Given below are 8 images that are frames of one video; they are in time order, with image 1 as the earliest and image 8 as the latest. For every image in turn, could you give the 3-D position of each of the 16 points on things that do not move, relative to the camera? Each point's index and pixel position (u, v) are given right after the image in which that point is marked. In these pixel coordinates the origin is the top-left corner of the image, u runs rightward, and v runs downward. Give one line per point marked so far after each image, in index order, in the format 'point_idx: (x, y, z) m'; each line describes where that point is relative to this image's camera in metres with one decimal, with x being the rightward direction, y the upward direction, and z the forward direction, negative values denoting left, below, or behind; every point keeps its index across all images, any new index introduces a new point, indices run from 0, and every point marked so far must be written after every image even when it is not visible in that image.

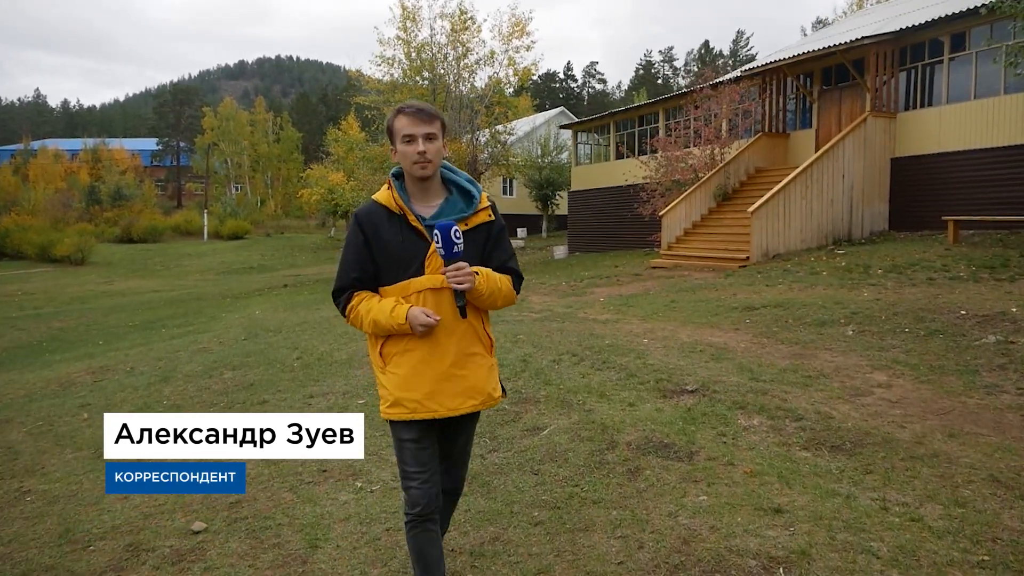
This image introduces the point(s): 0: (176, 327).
0: (-6.8, -0.8, +16.0) m
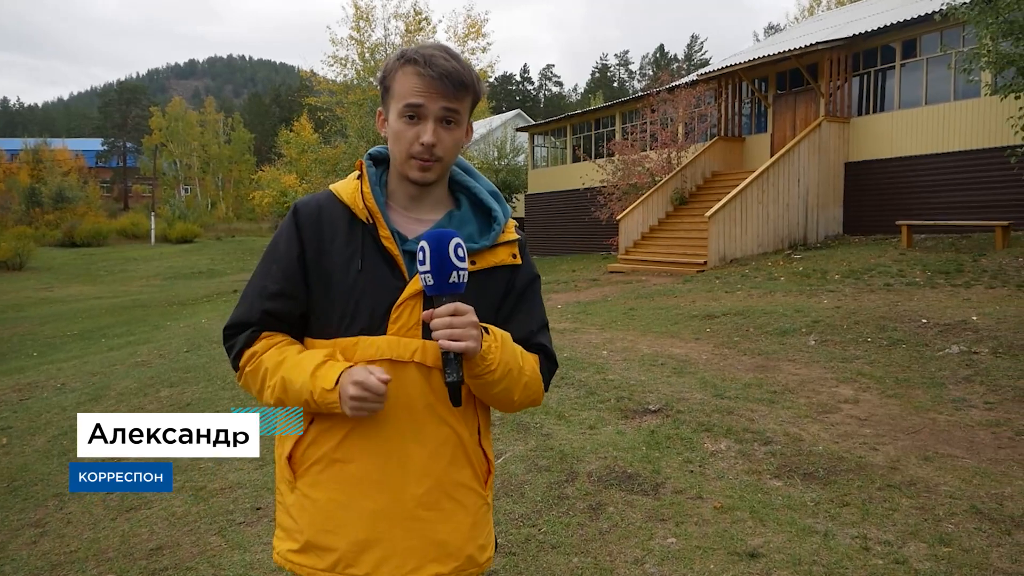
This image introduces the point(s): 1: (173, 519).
0: (-7.6, -1.0, +15.3) m
1: (-1.7, -1.2, +4.0) m
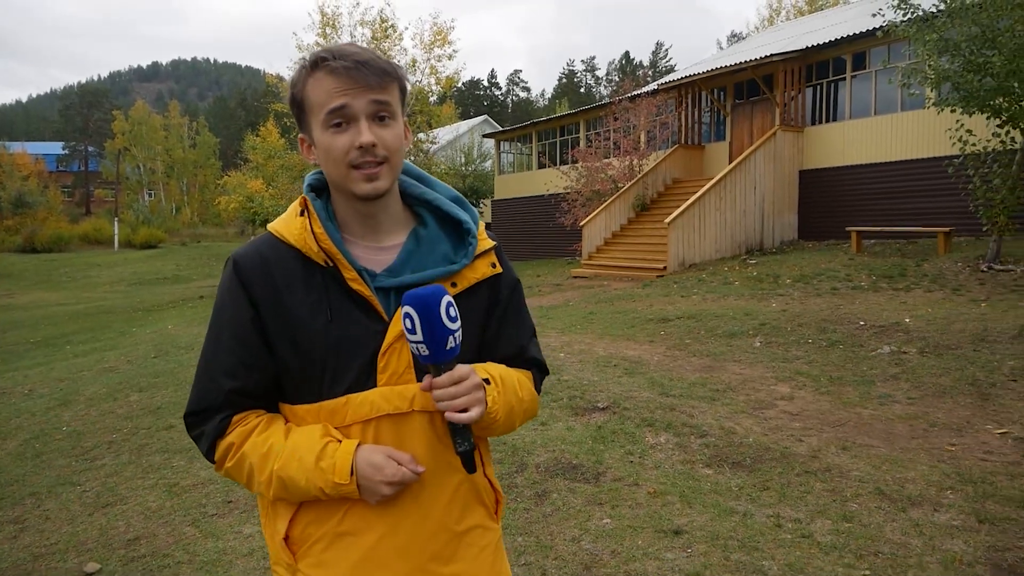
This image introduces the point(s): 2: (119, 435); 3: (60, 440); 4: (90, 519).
0: (-8.3, -1.1, +15.3) m
1: (-2.0, -1.2, +4.3) m
2: (-3.2, -1.2, +6.4) m
3: (-3.8, -1.3, +6.7) m
4: (-2.3, -1.3, +4.4) m
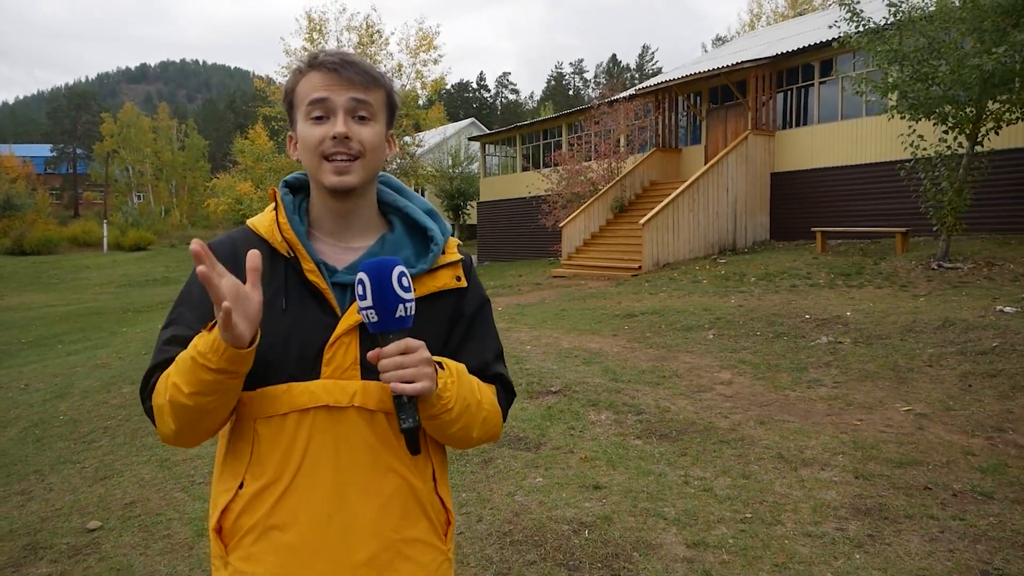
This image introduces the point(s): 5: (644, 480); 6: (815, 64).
0: (-8.7, -1.1, +15.7) m
1: (-2.2, -1.2, +4.8) m
2: (-3.5, -1.2, +7.0) m
3: (-4.1, -1.2, +7.2) m
4: (-2.6, -1.2, +4.9) m
5: (+0.6, -0.9, +3.9) m
6: (+6.4, +4.7, +16.8) m
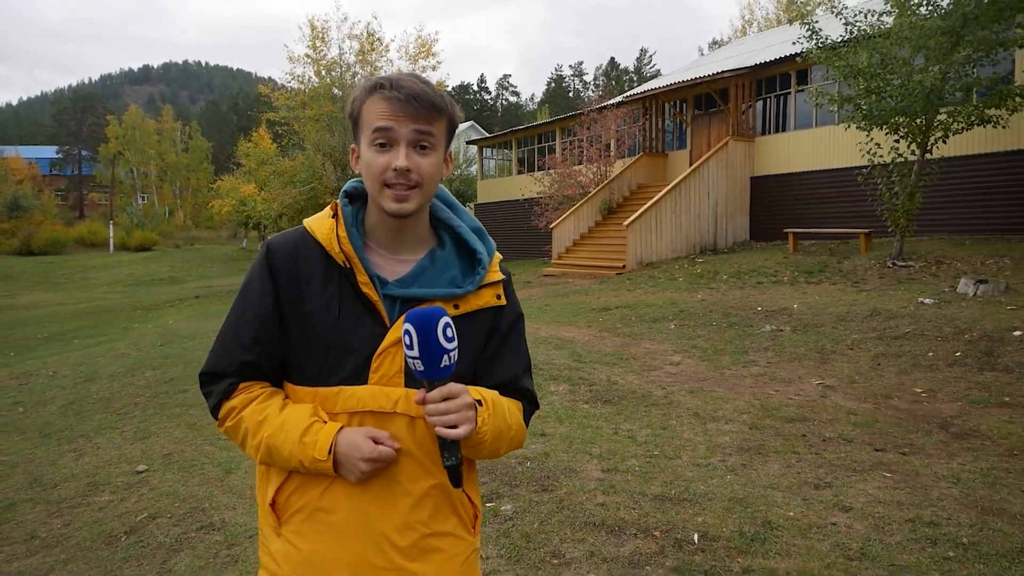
0: (-8.9, -1.0, +16.7) m
1: (-2.4, -1.1, +5.8) m
2: (-3.7, -1.1, +8.0) m
3: (-4.3, -1.2, +8.2) m
4: (-2.8, -1.2, +5.9) m
5: (+0.4, -0.9, +4.9) m
6: (+6.2, +4.8, +17.8) m
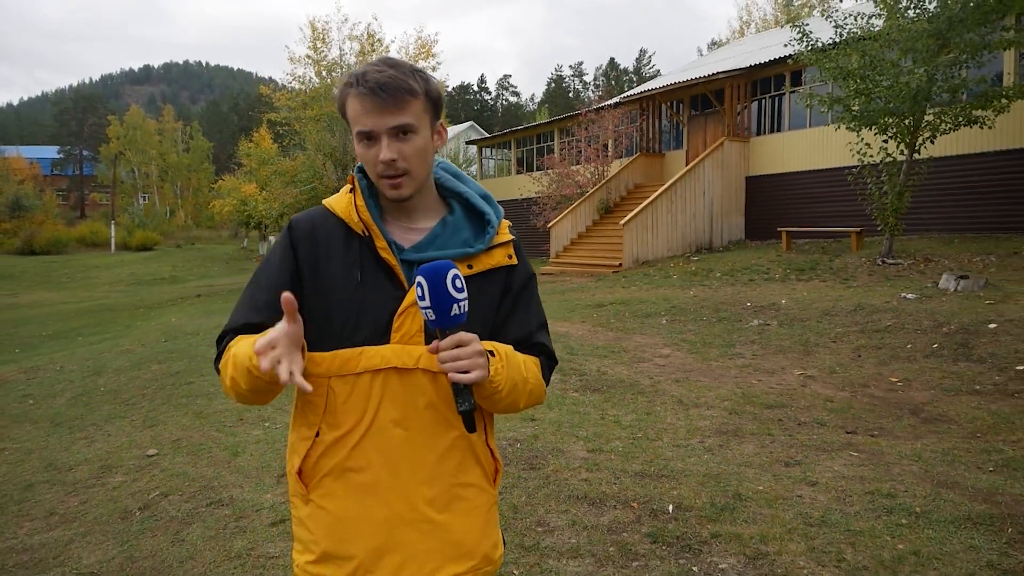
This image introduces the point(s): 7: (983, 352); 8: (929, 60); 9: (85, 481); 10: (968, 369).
0: (-8.9, -1.0, +17.0) m
1: (-2.5, -1.1, +6.1) m
2: (-3.7, -1.0, +8.2) m
3: (-4.3, -1.1, +8.4) m
4: (-2.8, -1.1, +6.2) m
5: (+0.4, -0.8, +5.1) m
6: (+6.2, +4.8, +18.0) m
7: (+3.8, -0.5, +6.4) m
8: (+6.0, +3.3, +11.5) m
9: (-2.7, -1.2, +5.0) m
10: (+3.5, -0.6, +6.2) m
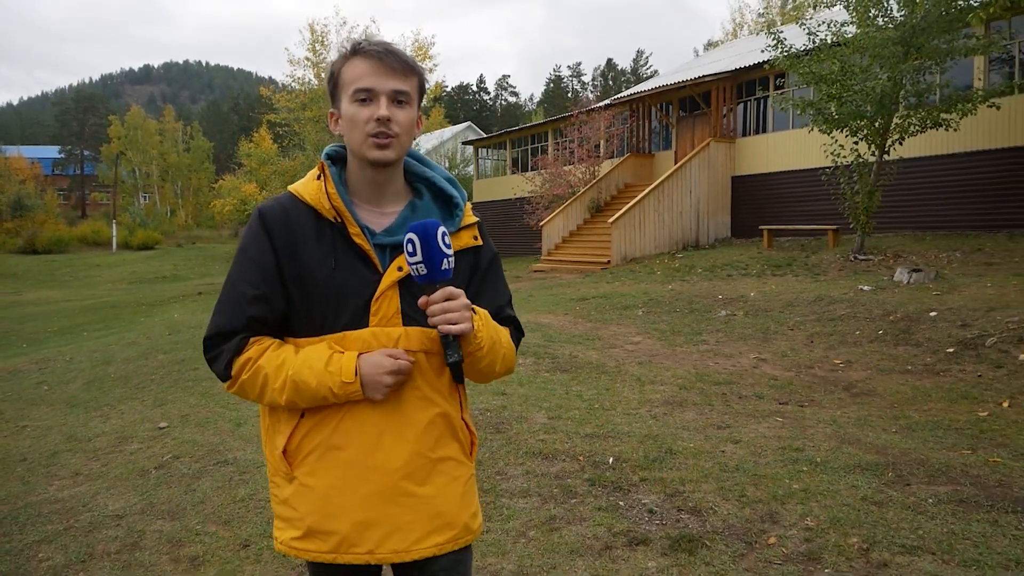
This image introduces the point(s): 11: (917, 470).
0: (-9.1, -0.9, +17.6) m
1: (-2.7, -1.0, +6.7) m
2: (-3.9, -1.0, +8.8) m
3: (-4.5, -1.0, +9.0) m
4: (-3.0, -1.0, +6.8) m
5: (+0.2, -0.7, +5.8) m
6: (+6.0, +4.9, +18.6) m
7: (+3.6, -0.4, +7.0) m
8: (+5.8, +3.4, +12.1) m
9: (-2.9, -1.1, +5.6) m
10: (+3.3, -0.5, +6.8) m
11: (+1.9, -0.9, +3.8) m
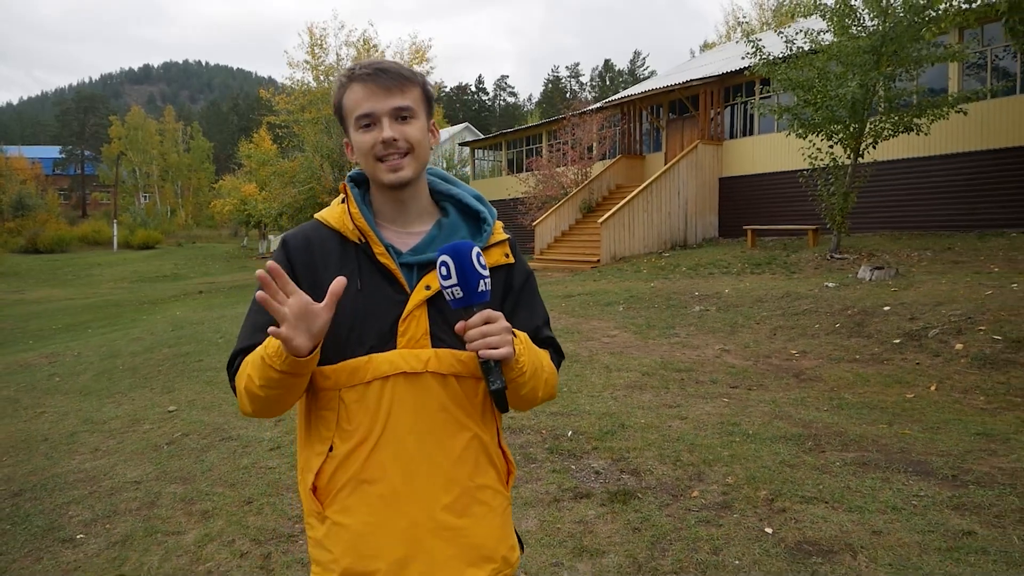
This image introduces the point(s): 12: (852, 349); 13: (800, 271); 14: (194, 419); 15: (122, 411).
0: (-9.3, -0.9, +18.2) m
1: (-2.9, -0.9, +7.2) m
2: (-4.1, -0.9, +9.4) m
3: (-4.7, -1.0, +9.6) m
4: (-3.2, -1.0, +7.3) m
5: (0.0, -0.7, +6.3) m
6: (+5.8, +4.9, +19.2) m
7: (+3.4, -0.4, +7.6) m
8: (+5.6, +3.4, +12.7) m
9: (-3.0, -1.1, +6.2) m
10: (+3.2, -0.5, +7.4) m
11: (+1.8, -0.8, +4.4) m
12: (+3.1, -0.6, +7.1) m
13: (+4.6, +0.3, +12.8) m
14: (-2.4, -1.0, +6.0) m
15: (-3.4, -1.1, +6.9) m
